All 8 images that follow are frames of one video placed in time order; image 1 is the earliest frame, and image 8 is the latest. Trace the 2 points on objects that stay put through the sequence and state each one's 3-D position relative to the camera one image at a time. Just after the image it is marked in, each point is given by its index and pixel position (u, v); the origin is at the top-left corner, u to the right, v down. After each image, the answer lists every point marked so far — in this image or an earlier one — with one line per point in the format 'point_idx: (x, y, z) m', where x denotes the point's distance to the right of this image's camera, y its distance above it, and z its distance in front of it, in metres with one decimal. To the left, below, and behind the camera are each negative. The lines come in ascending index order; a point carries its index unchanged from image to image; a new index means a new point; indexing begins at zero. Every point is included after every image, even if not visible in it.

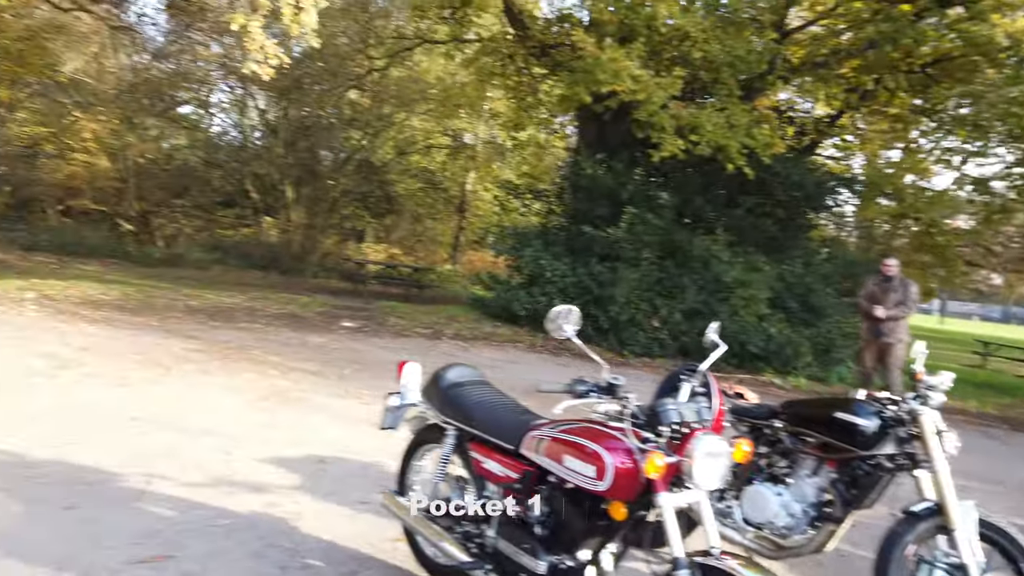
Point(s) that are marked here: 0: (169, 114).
0: (-9.3, +4.6, +19.8) m
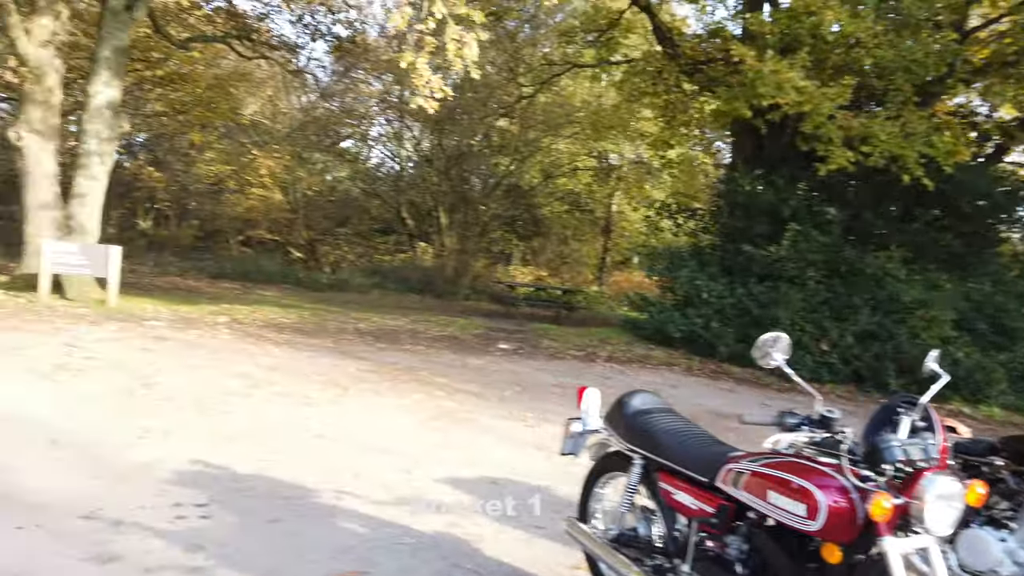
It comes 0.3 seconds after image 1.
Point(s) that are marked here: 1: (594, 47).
0: (-5.2, +3.9, +21.3) m
1: (+1.9, +5.8, +18.0) m
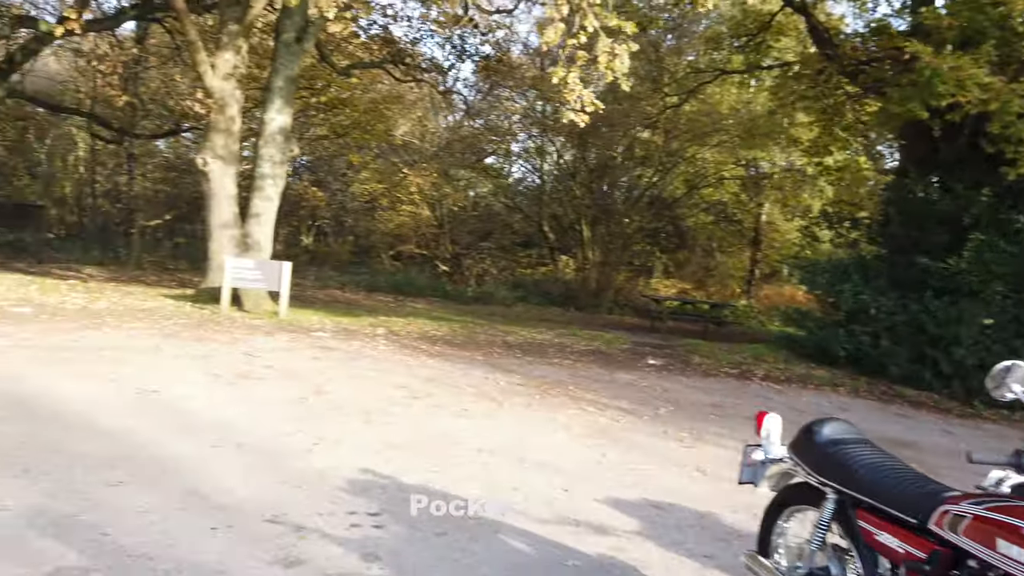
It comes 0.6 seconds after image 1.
0: (-1.0, +3.6, +21.8) m
1: (+5.3, +5.4, +17.4) m
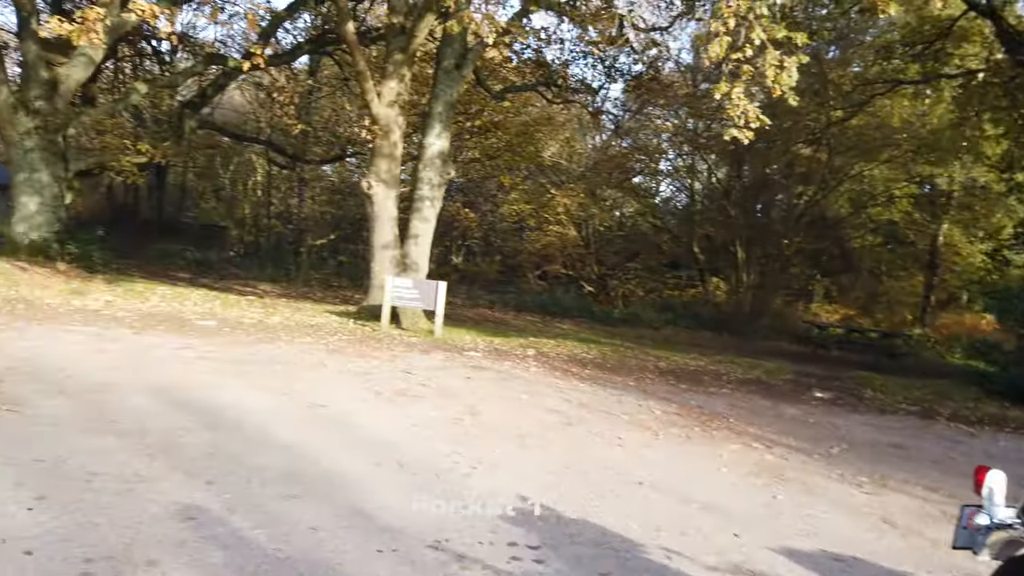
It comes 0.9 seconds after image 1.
0: (+3.3, +2.9, +21.5) m
1: (+8.7, +4.8, +16.0) m
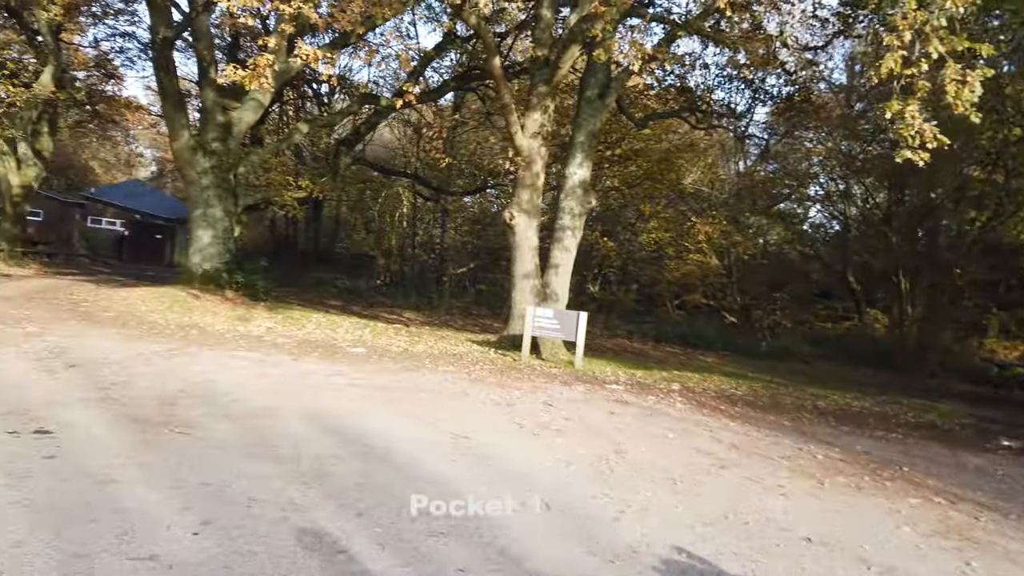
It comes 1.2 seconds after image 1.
0: (+7.2, +2.1, +20.5) m
1: (+11.6, +4.2, +14.2) m
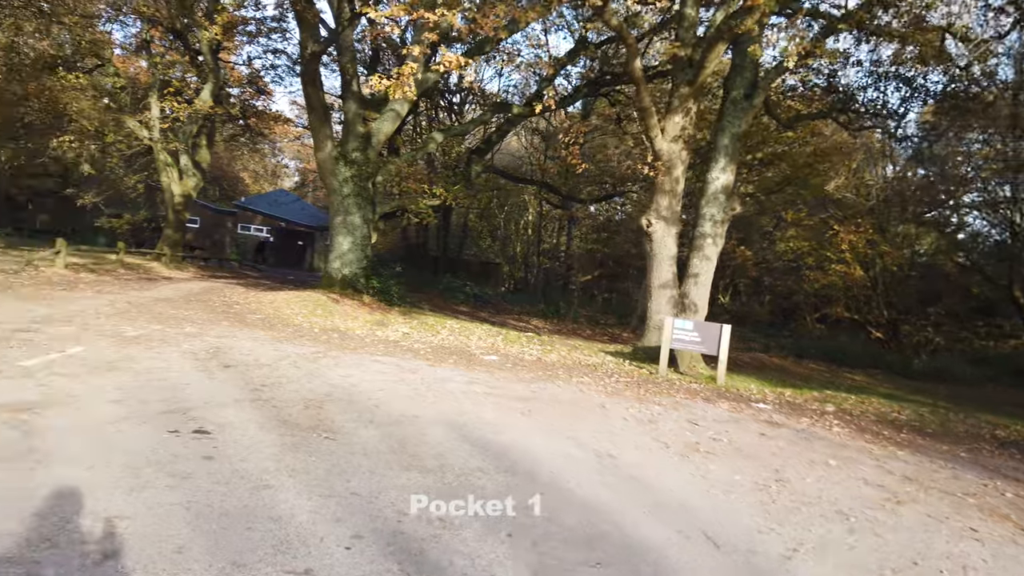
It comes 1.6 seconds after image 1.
0: (+10.6, +1.7, +18.8) m
1: (+13.9, +3.8, +11.9) m
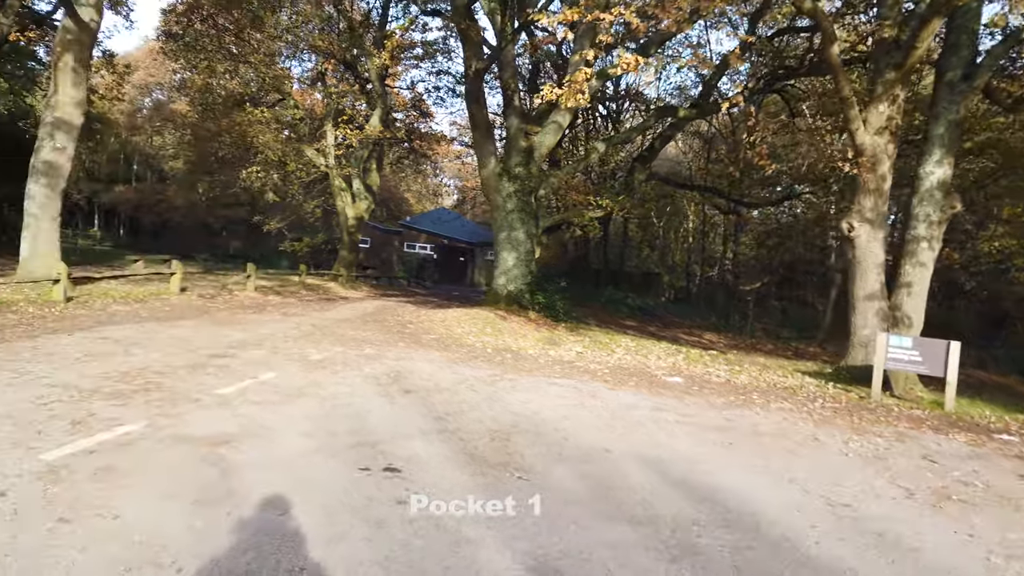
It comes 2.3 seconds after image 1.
0: (+14.4, +1.7, +15.6) m
1: (+16.2, +3.9, +8.2) m
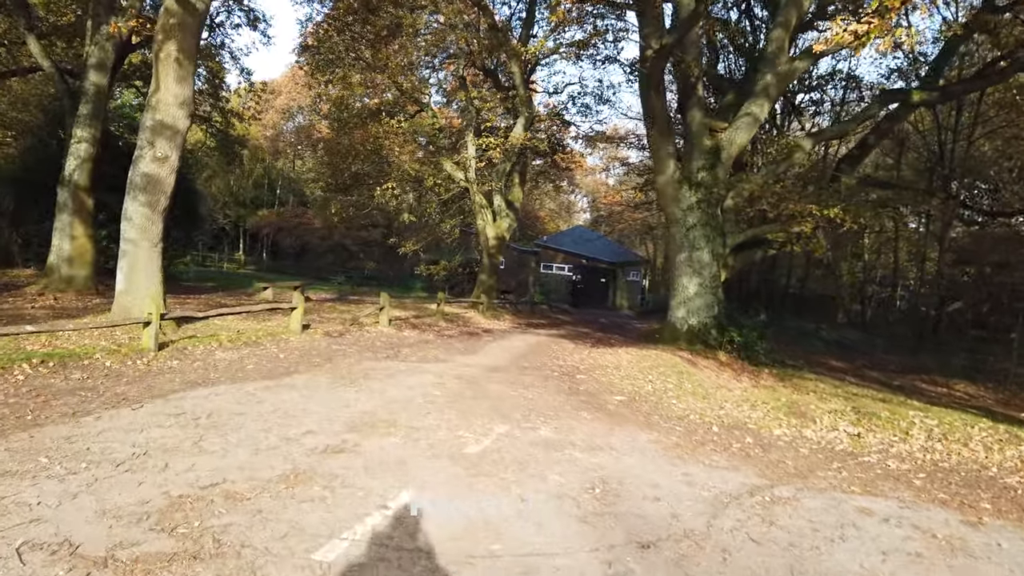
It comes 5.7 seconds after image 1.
0: (+17.4, +1.1, +9.5) m
1: (+17.9, +3.5, +1.9) m
